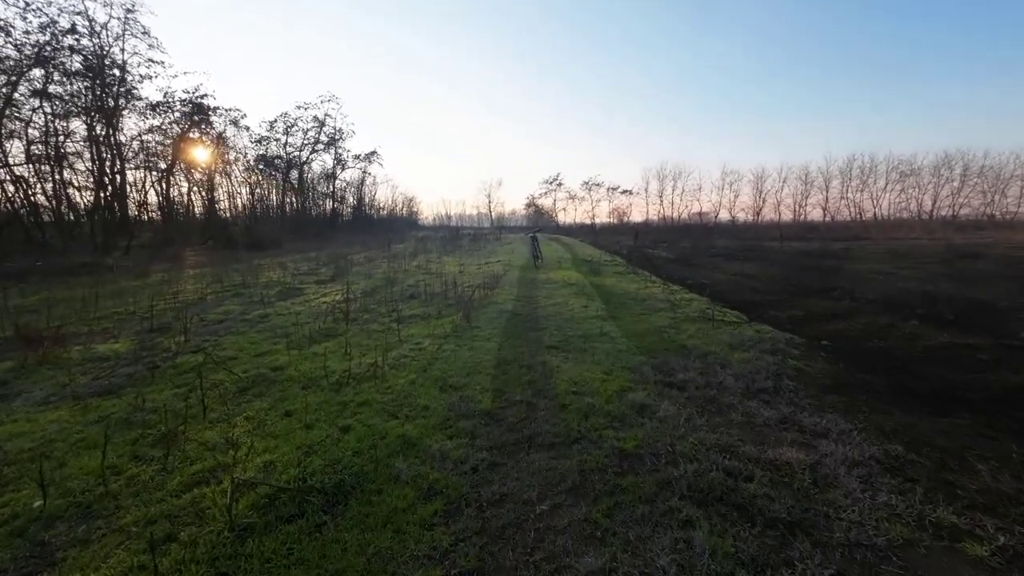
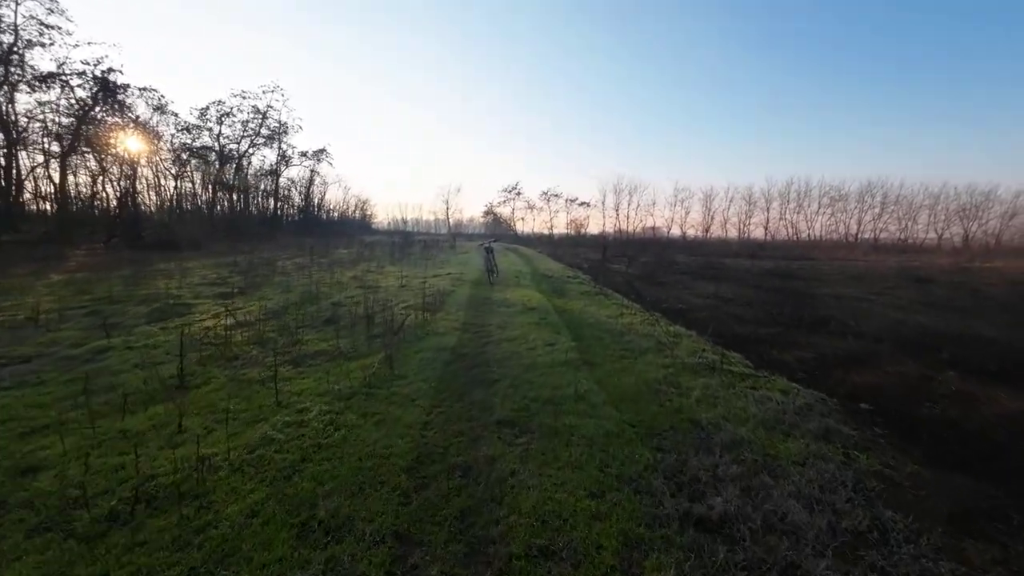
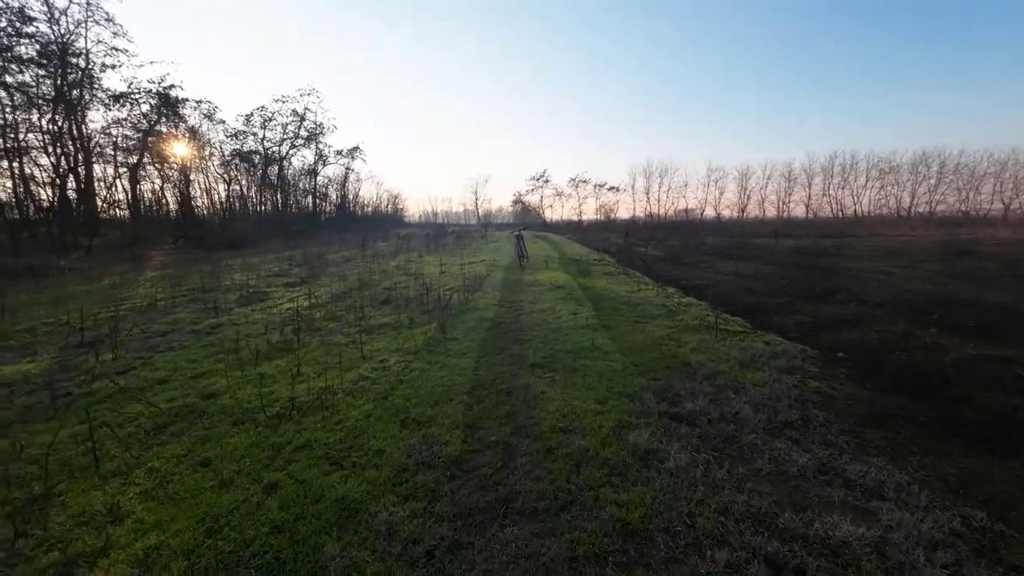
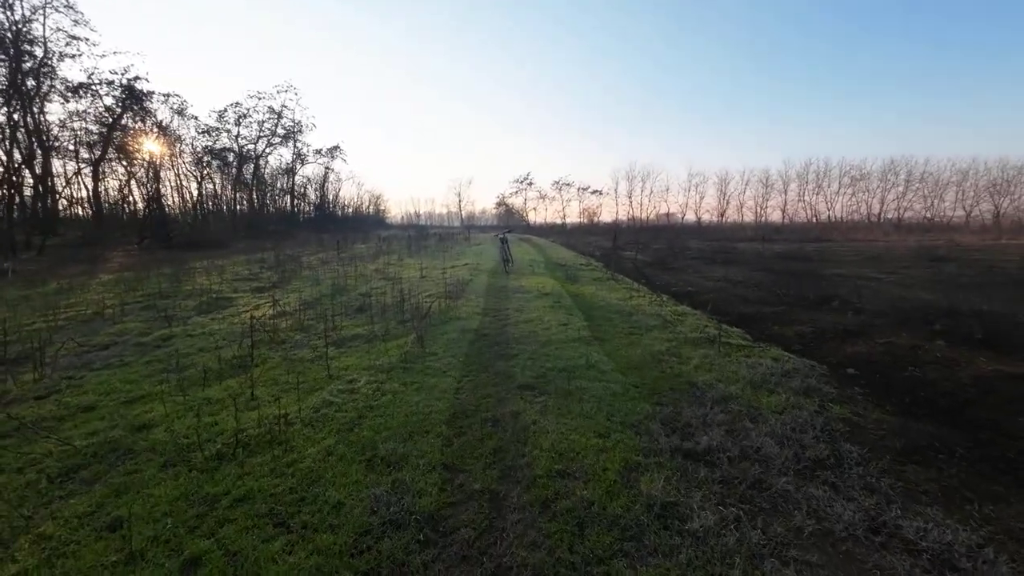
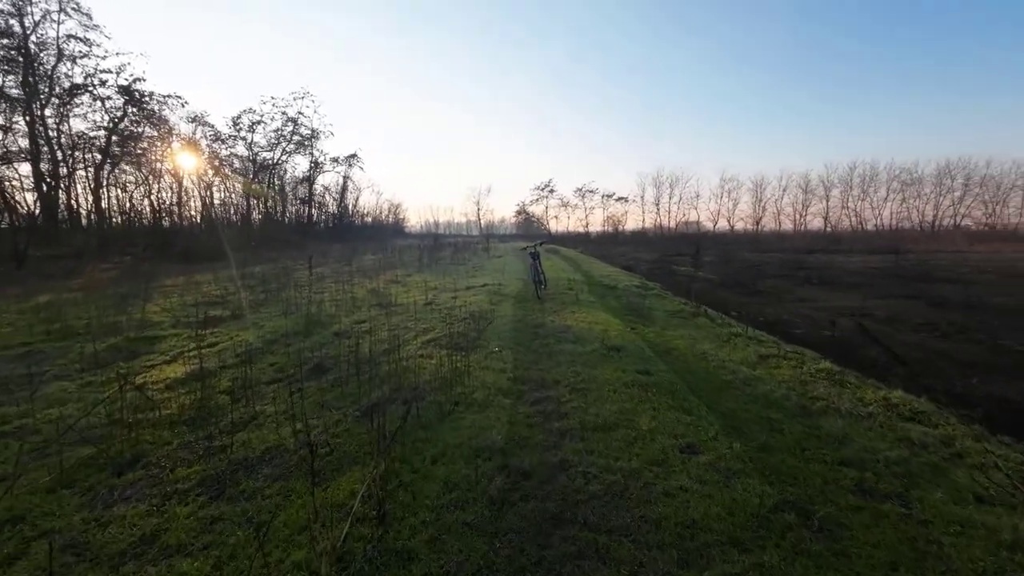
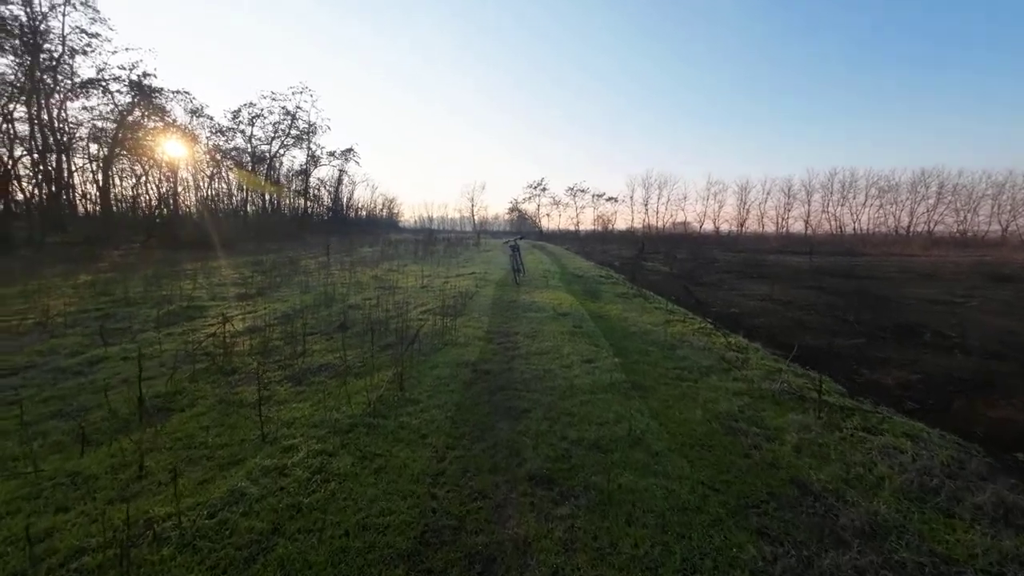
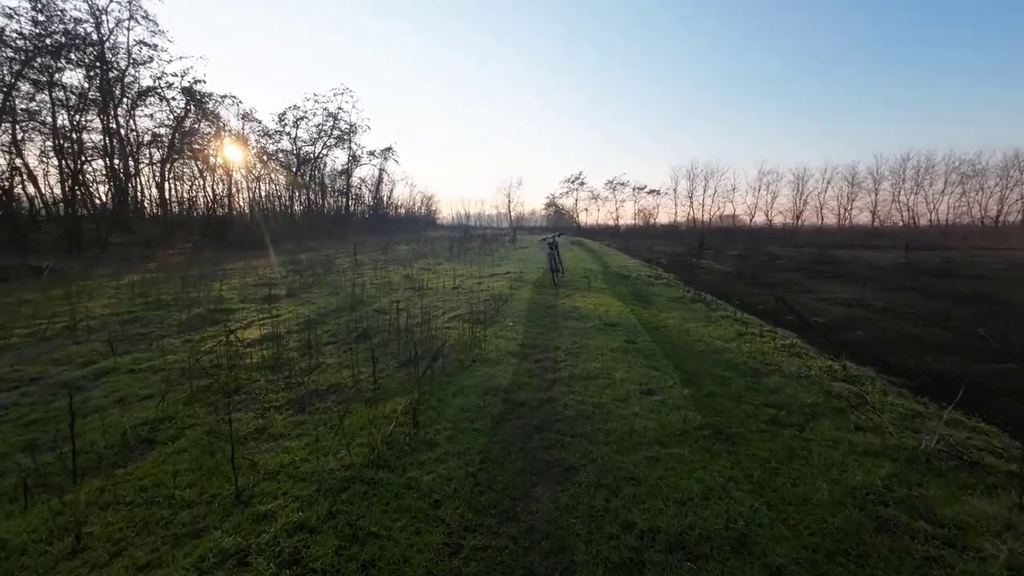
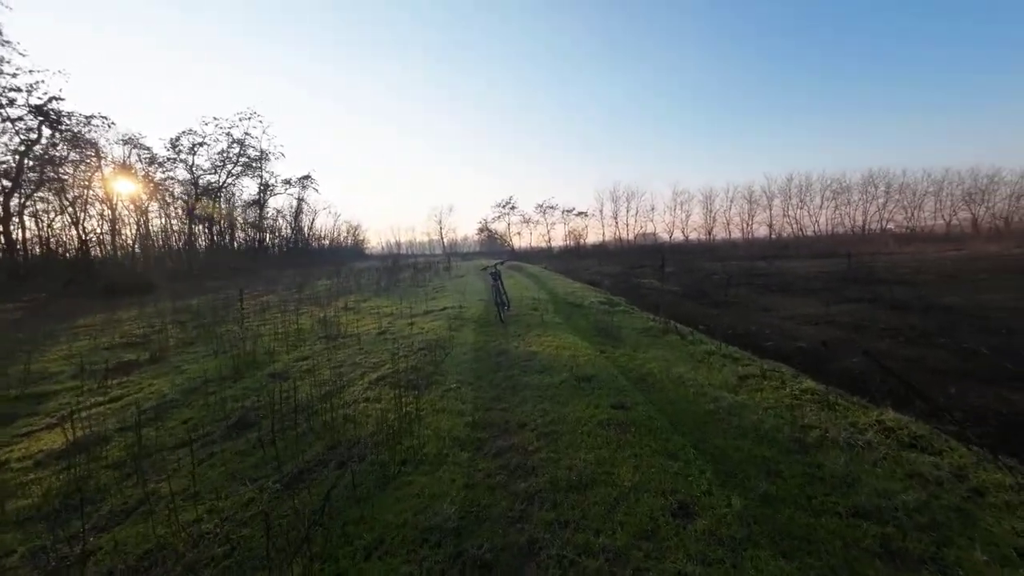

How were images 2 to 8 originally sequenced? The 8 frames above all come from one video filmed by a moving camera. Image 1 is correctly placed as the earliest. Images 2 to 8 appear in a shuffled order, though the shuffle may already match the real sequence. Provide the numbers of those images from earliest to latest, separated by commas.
3, 4, 2, 6, 7, 5, 8
